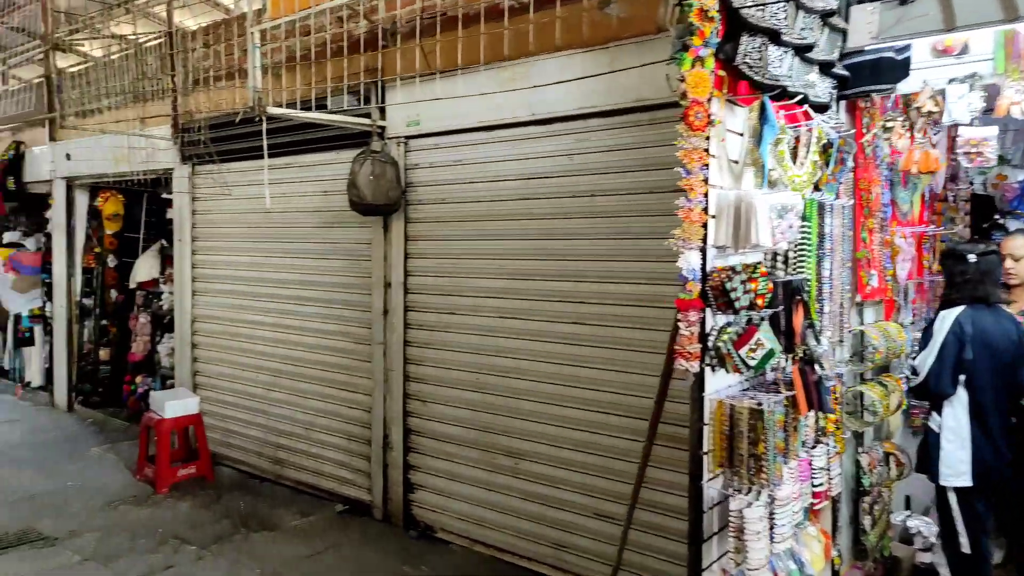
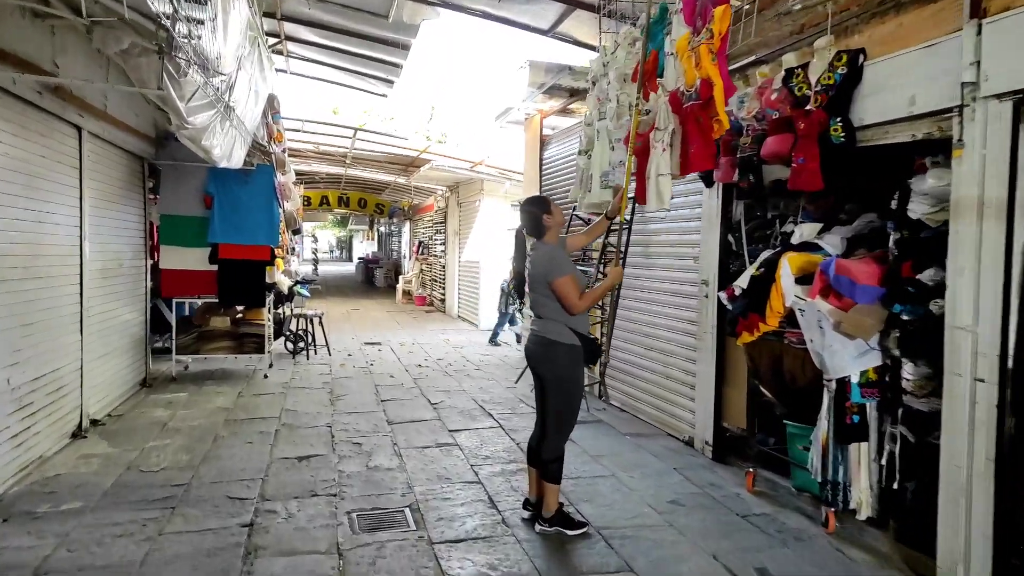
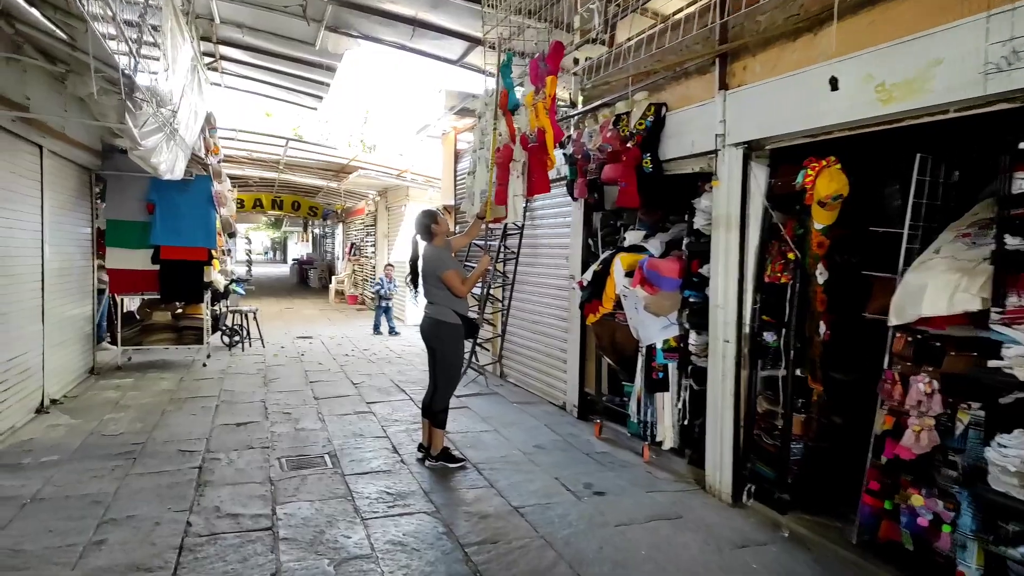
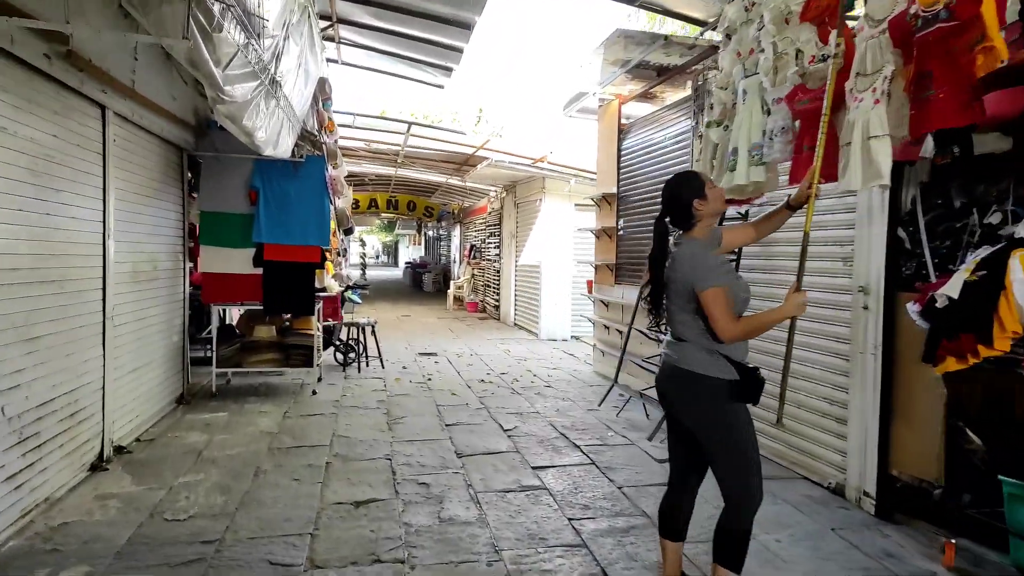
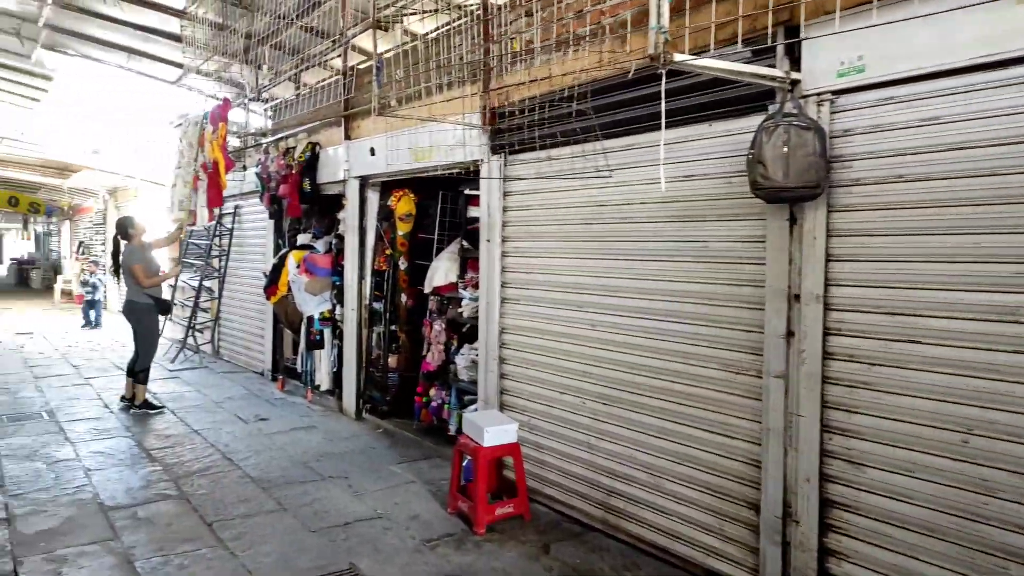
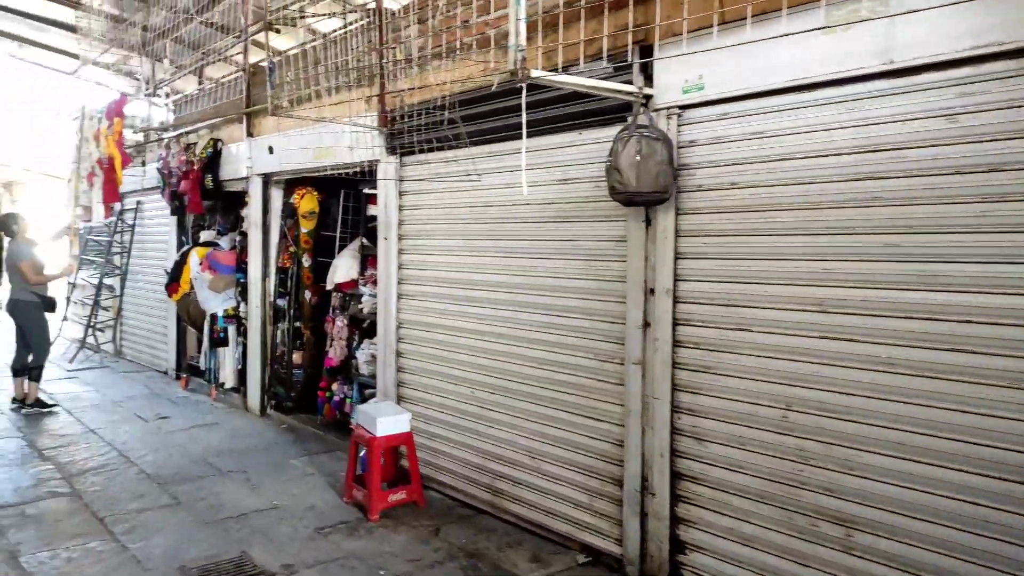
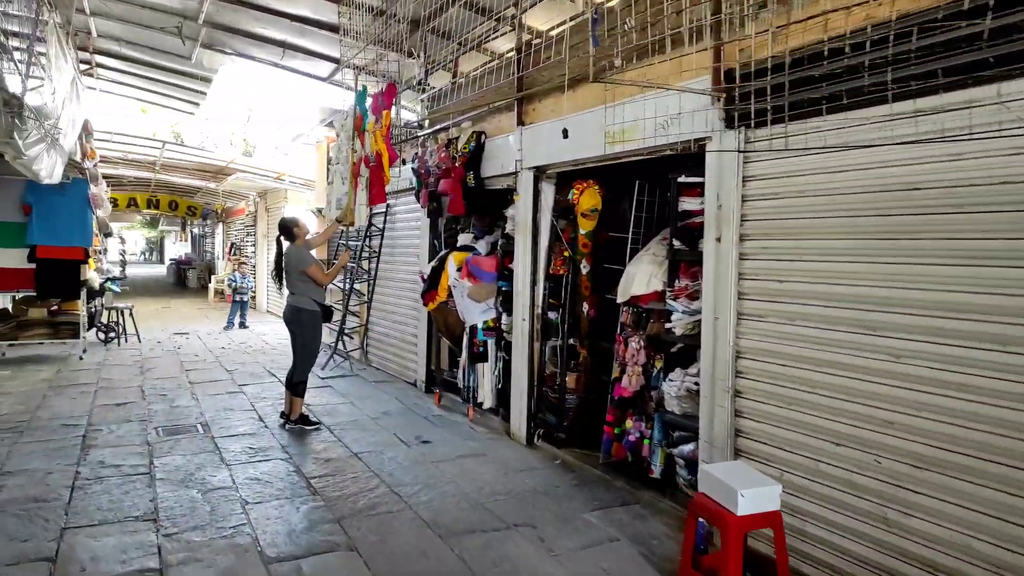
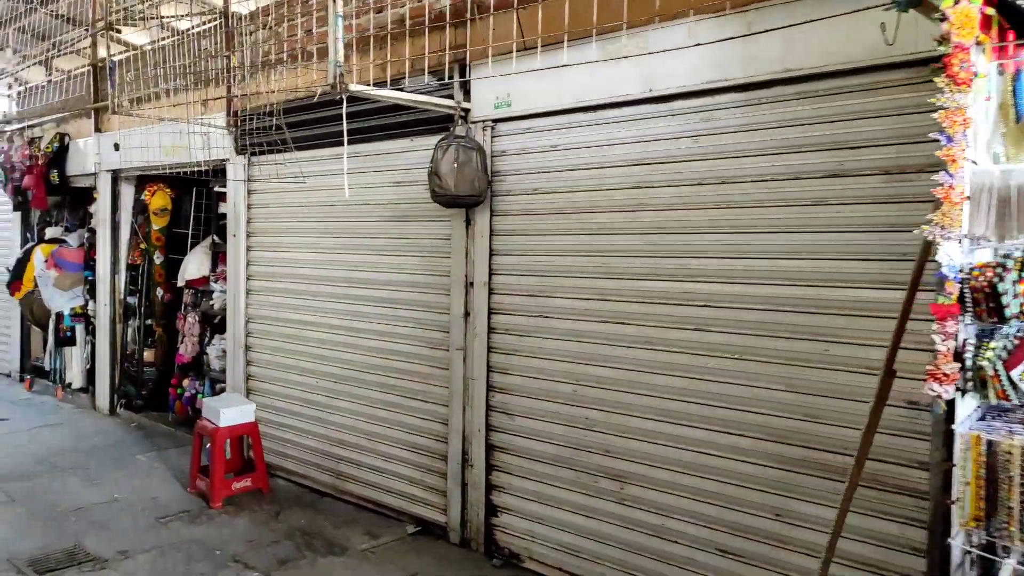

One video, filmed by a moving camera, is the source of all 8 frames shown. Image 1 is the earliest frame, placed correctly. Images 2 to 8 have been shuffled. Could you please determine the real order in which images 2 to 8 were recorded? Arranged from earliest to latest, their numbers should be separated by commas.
8, 6, 5, 7, 3, 2, 4
